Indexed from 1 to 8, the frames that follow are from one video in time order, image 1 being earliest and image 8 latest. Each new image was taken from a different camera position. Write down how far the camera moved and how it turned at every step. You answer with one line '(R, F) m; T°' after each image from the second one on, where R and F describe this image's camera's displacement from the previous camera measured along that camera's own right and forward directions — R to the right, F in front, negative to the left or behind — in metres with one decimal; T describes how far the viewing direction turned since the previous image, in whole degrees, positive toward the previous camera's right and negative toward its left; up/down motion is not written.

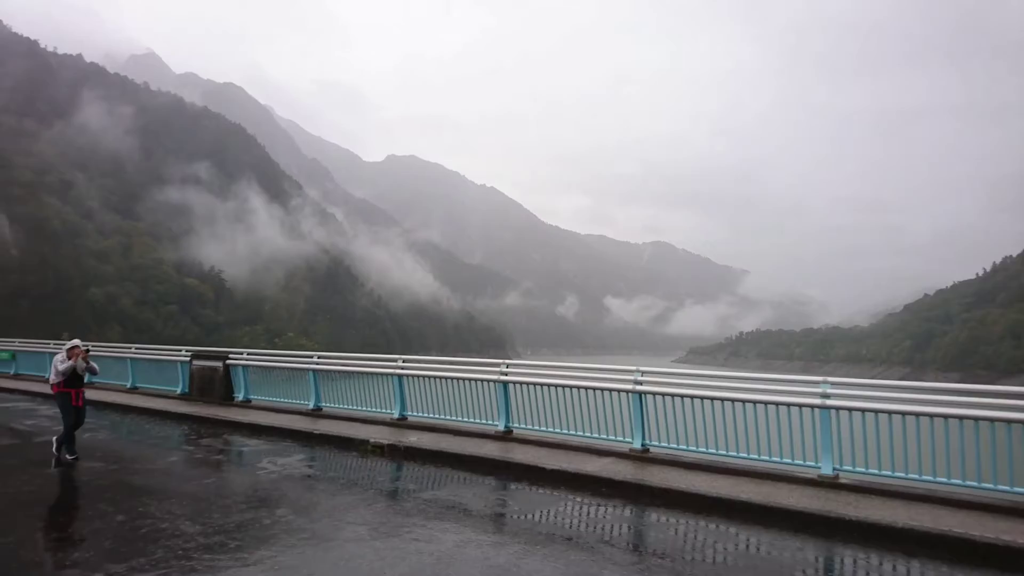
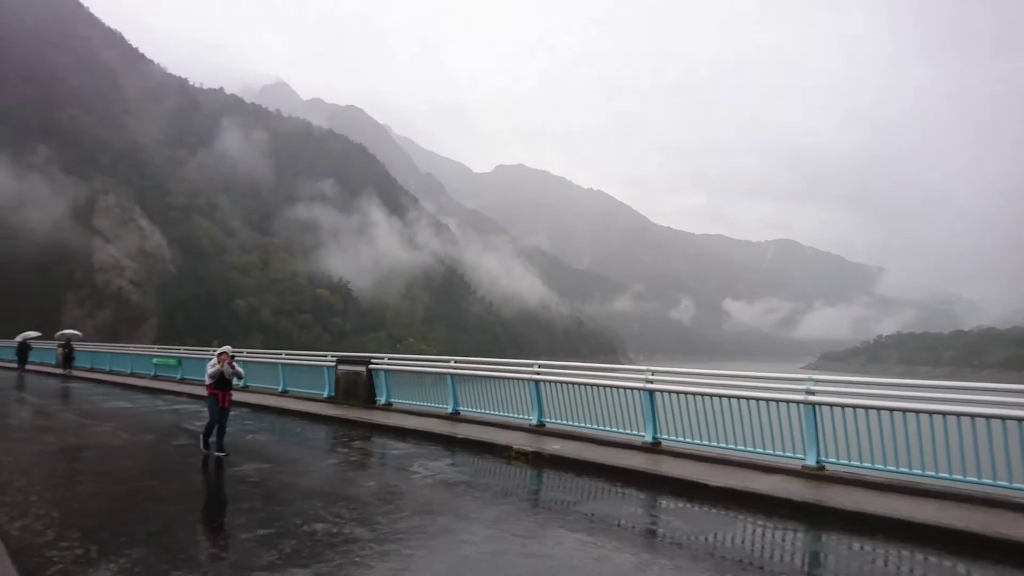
(-0.6, +0.4) m; -10°
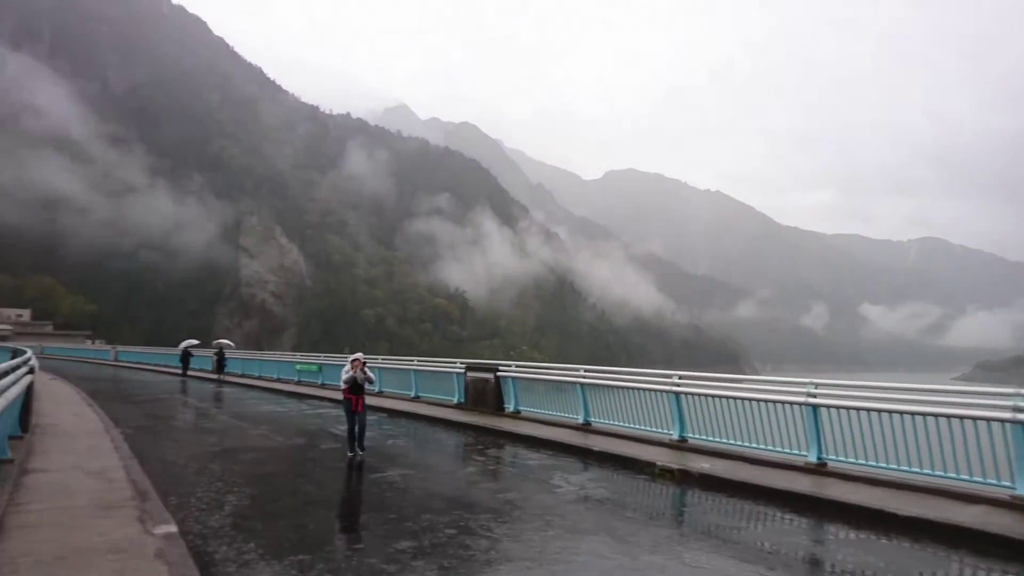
(-0.5, +0.4) m; -10°
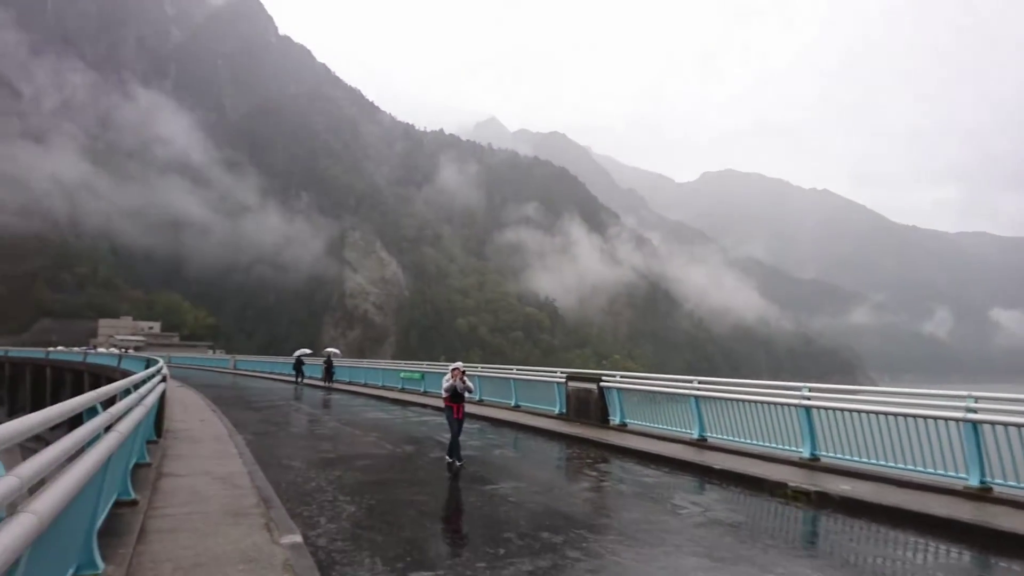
(-0.3, +0.4) m; -8°
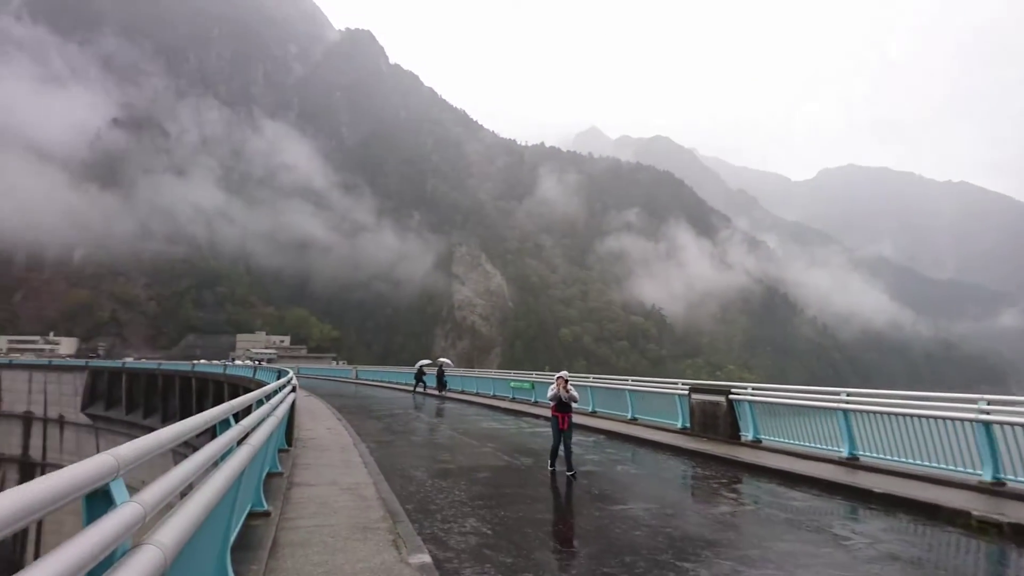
(-0.3, +0.5) m; -10°
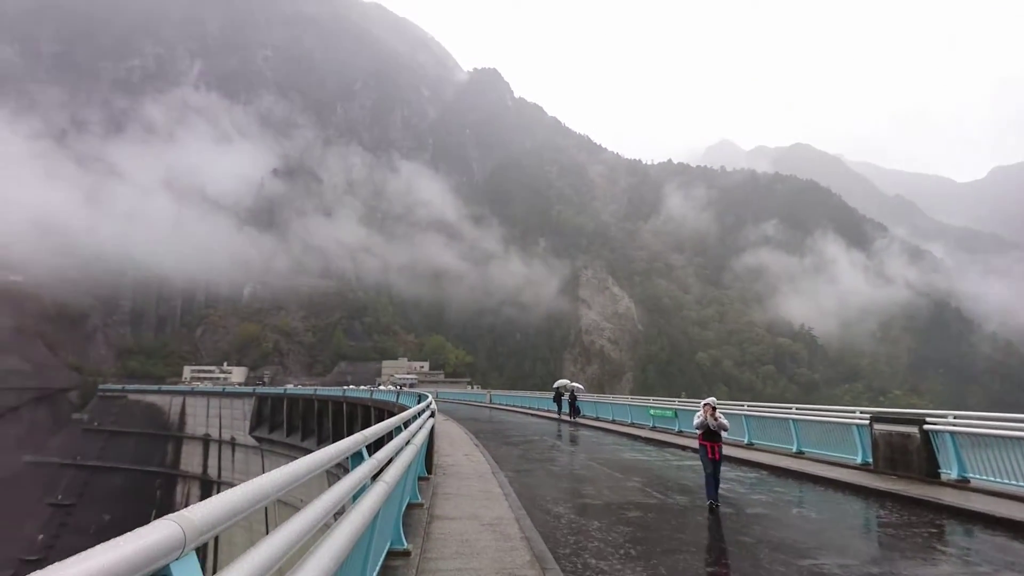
(-0.3, +0.9) m; -12°
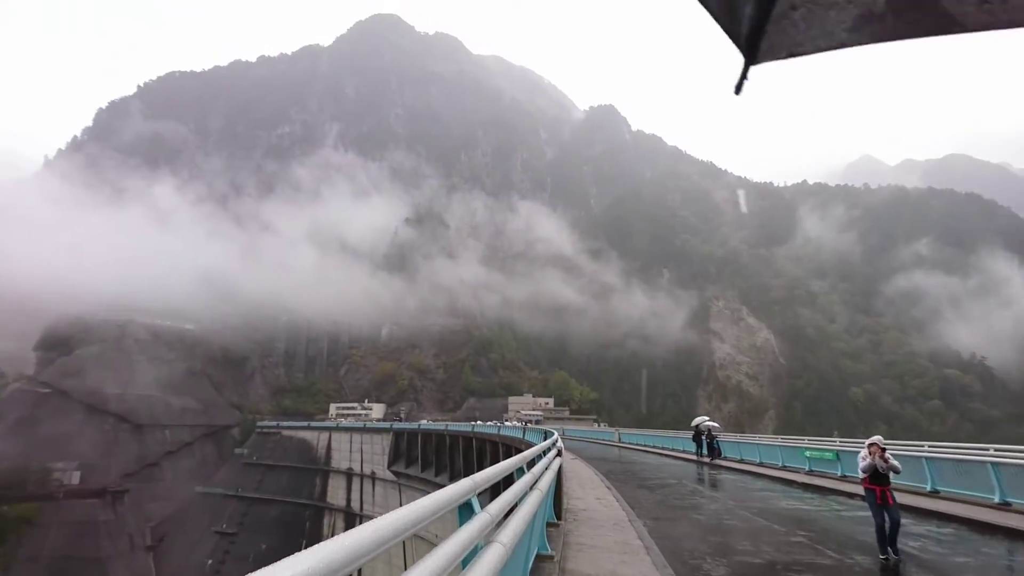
(-0.1, +1.0) m; -11°
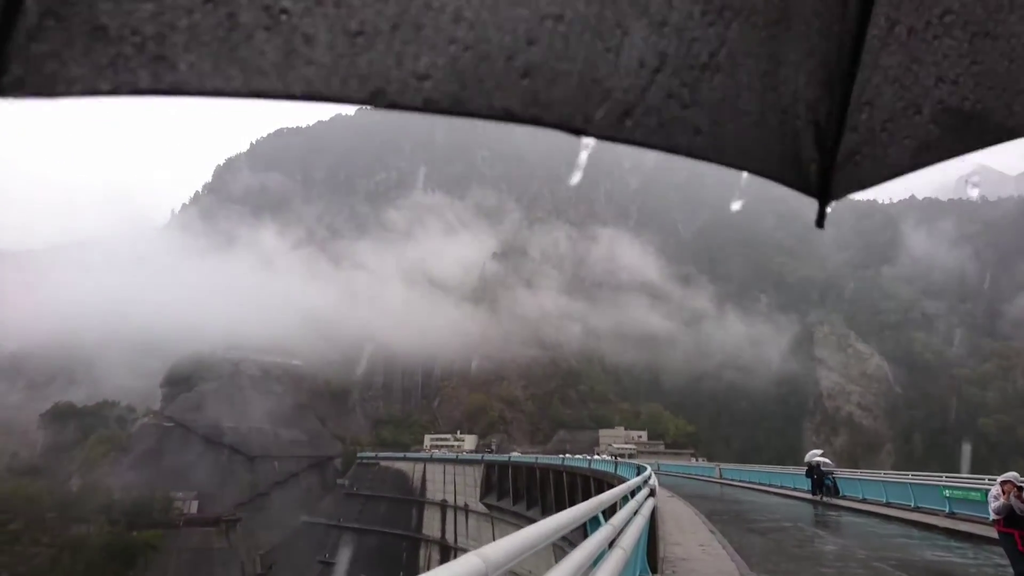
(-0.1, -0.2) m; -8°
